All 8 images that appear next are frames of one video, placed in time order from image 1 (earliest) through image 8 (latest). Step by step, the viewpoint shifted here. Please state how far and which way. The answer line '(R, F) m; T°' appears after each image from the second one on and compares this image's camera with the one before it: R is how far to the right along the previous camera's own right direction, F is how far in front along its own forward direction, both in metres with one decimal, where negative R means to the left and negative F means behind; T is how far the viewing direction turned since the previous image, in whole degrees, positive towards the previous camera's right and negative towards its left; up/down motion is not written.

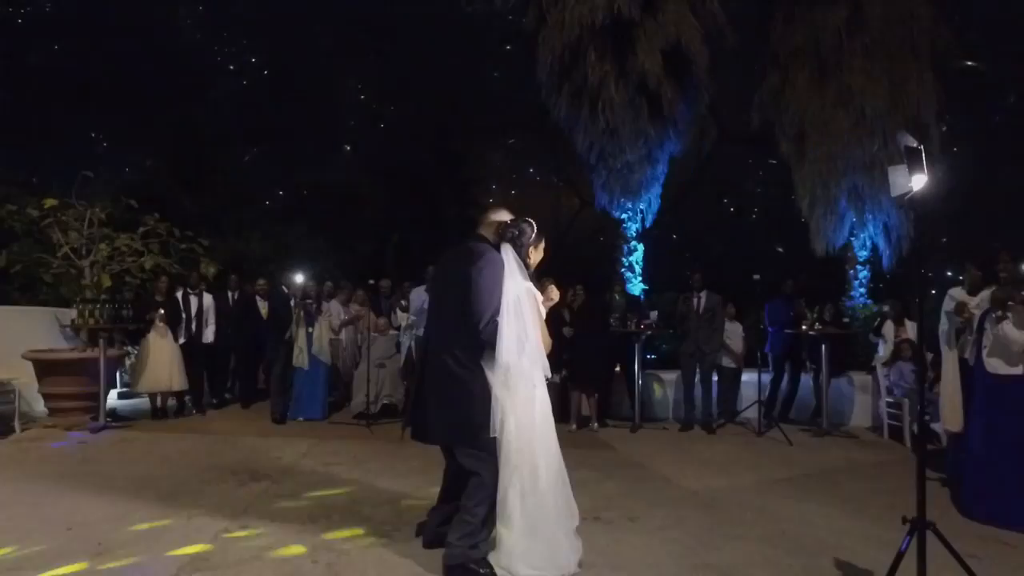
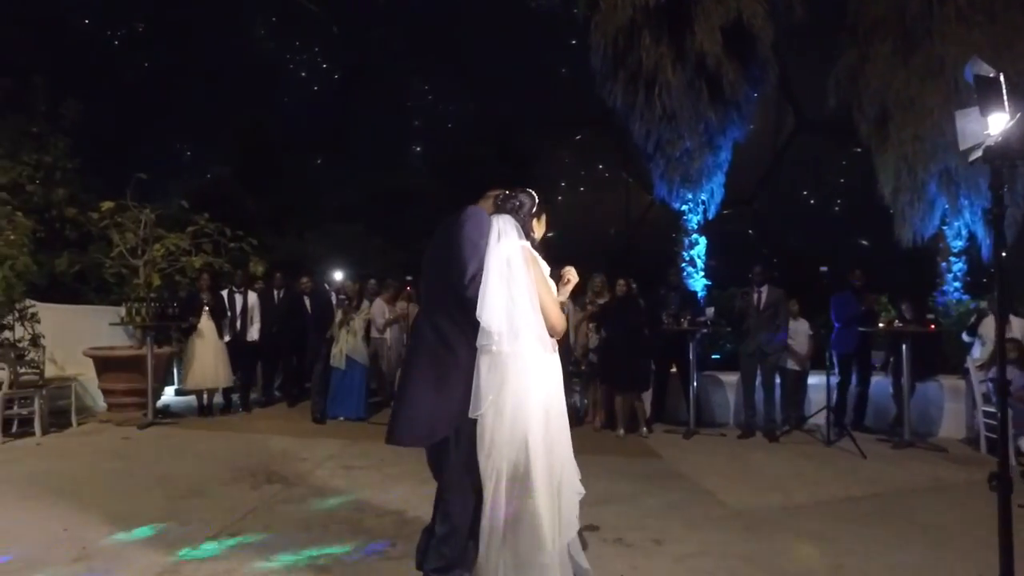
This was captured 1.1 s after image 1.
(+0.5, +0.5) m; -7°
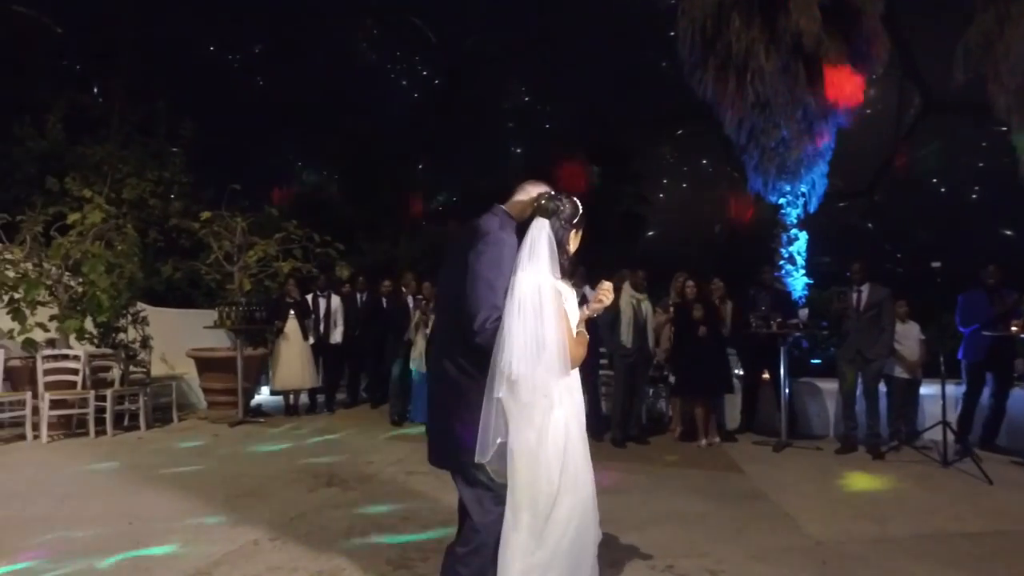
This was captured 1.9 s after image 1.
(+0.4, +0.3) m; -9°
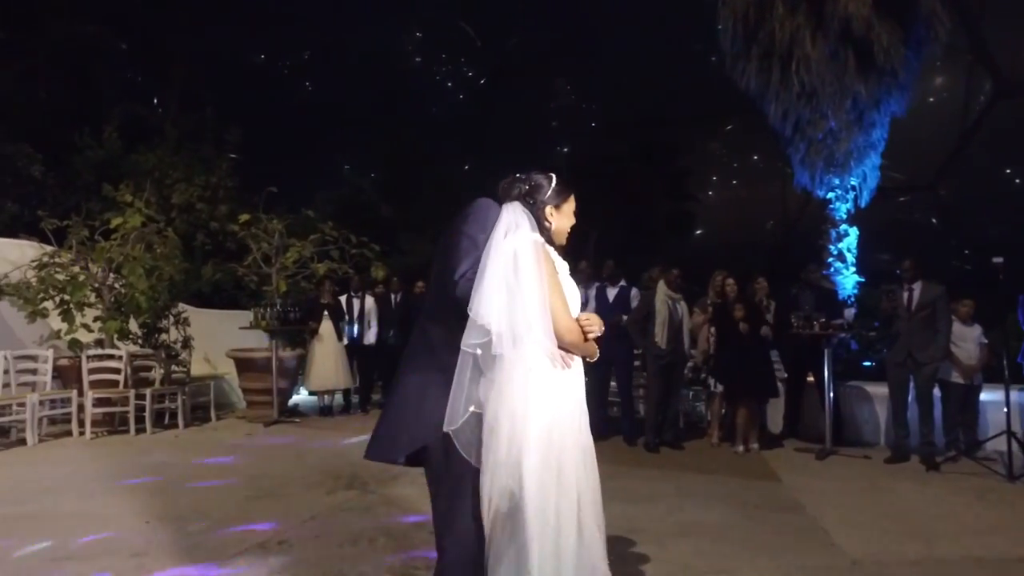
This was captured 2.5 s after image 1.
(+0.3, +0.2) m; -4°
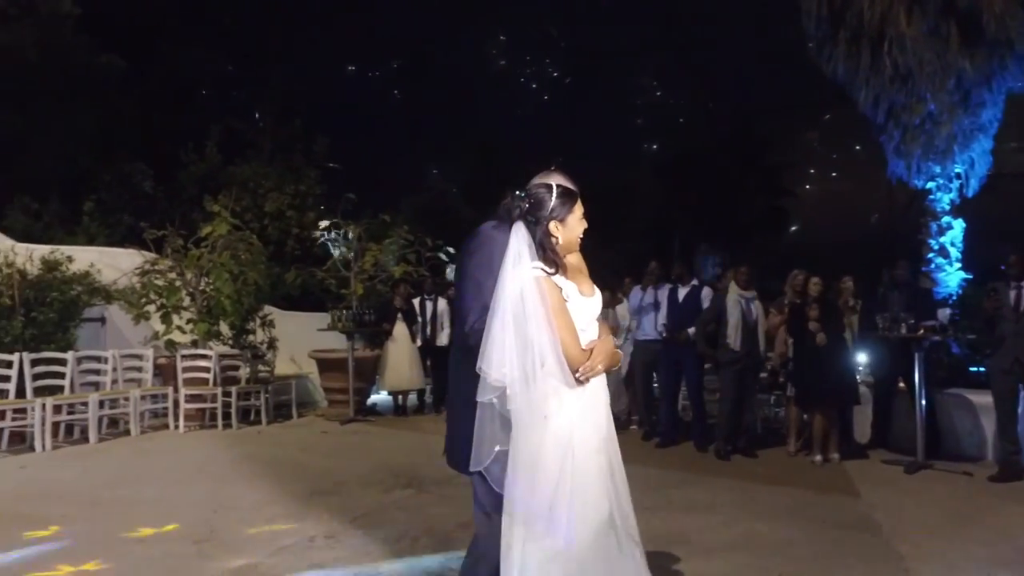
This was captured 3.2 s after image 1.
(+0.3, +0.1) m; -8°
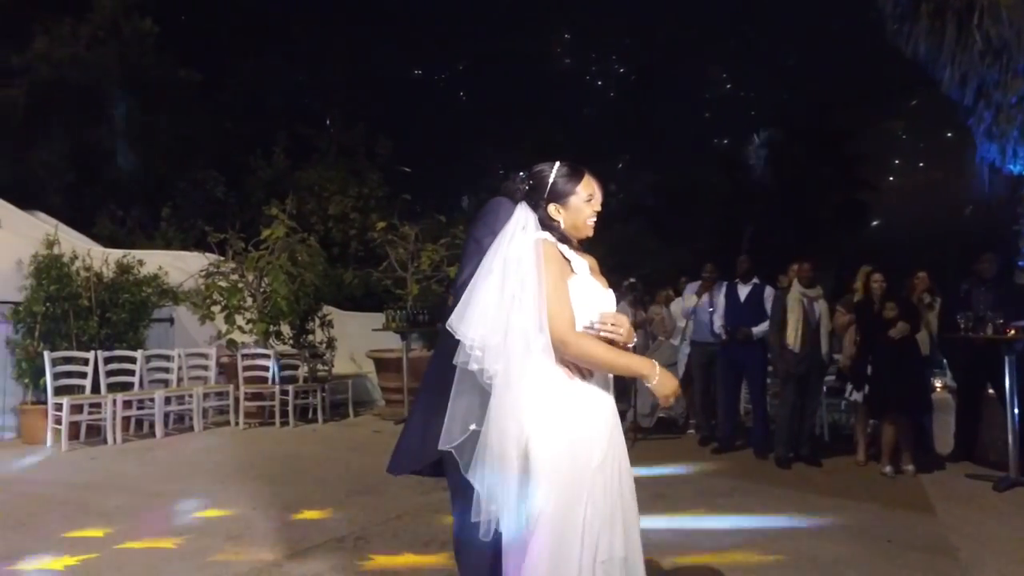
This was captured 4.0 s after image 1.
(+0.3, +0.2) m; -6°
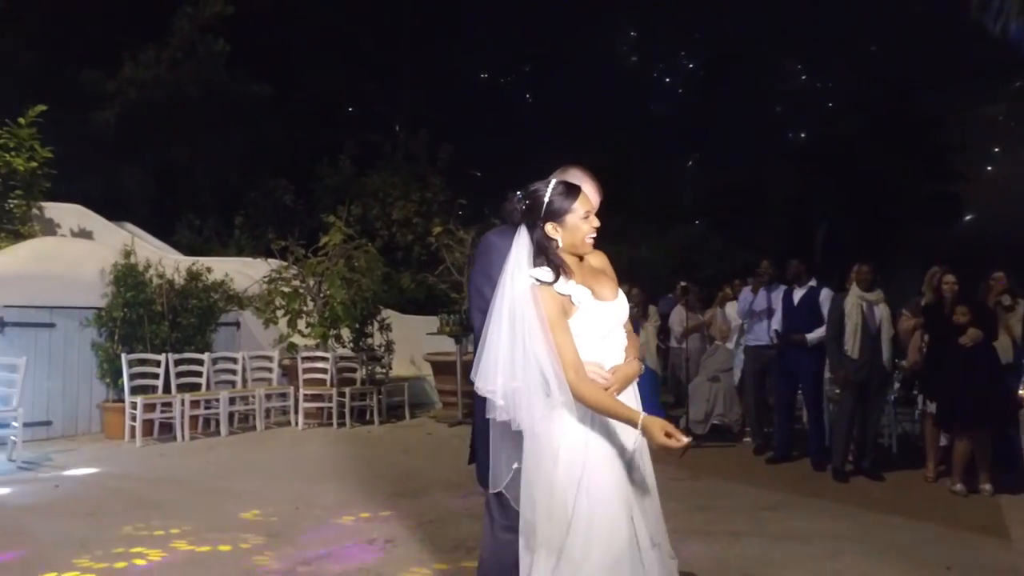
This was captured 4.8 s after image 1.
(+0.3, +0.1) m; -6°
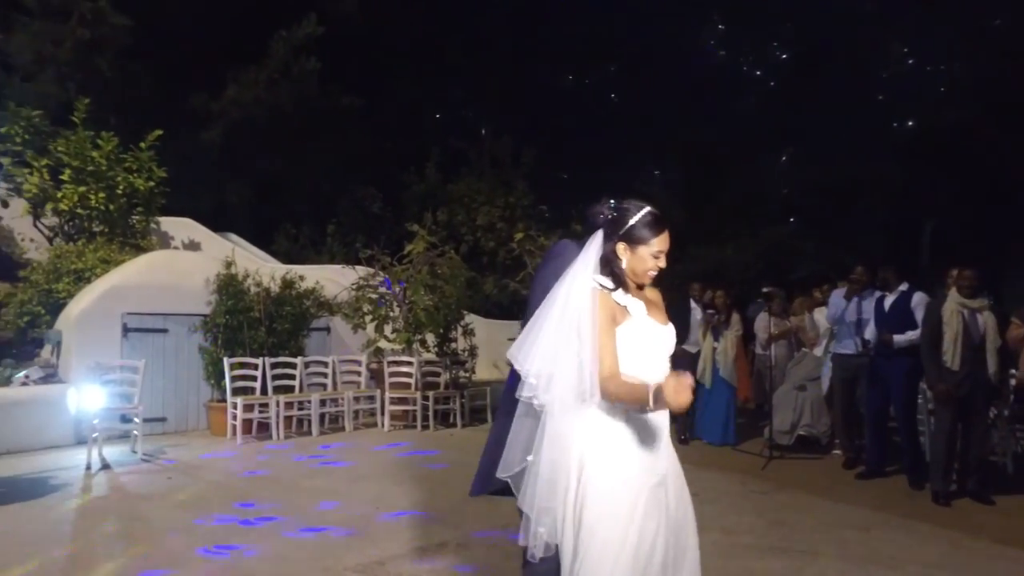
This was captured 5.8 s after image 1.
(+0.2, 0.0) m; -8°
